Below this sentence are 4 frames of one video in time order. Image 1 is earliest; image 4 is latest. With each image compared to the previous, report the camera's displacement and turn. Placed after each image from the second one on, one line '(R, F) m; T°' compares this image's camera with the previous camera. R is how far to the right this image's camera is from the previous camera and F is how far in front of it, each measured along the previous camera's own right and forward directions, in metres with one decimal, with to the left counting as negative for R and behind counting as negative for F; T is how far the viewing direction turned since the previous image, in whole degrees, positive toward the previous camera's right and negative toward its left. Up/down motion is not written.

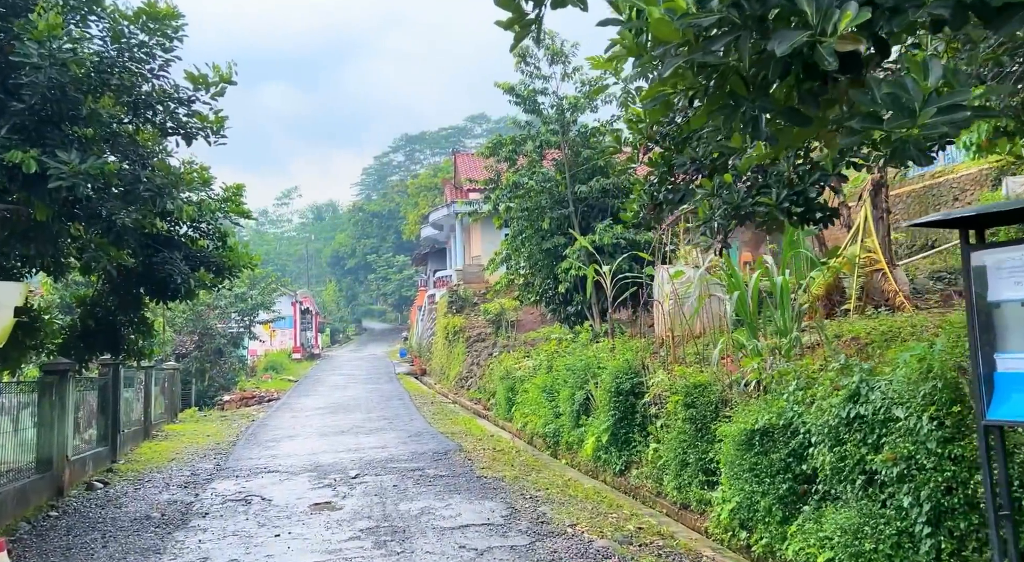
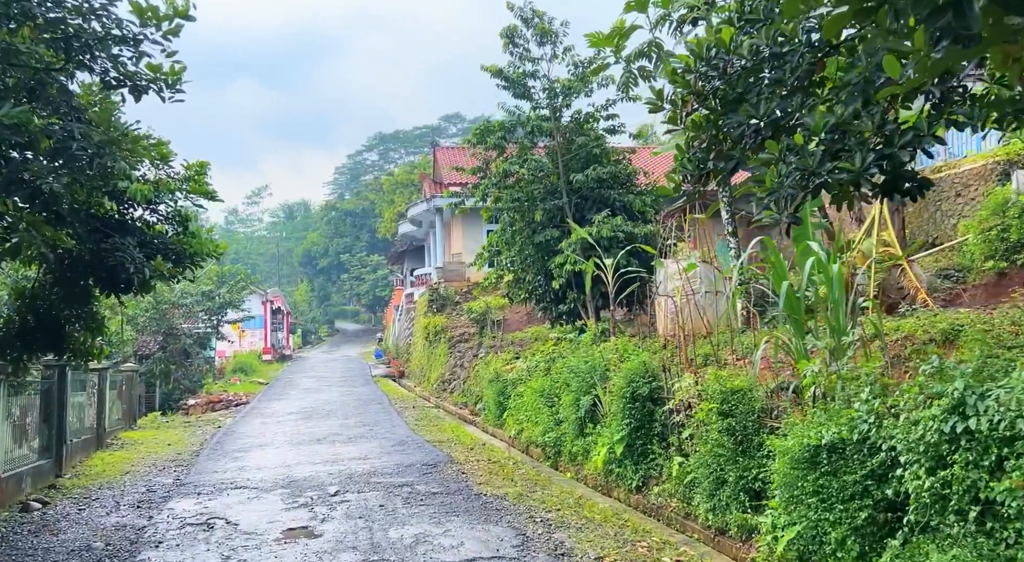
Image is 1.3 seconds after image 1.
(-0.3, +0.9) m; +2°
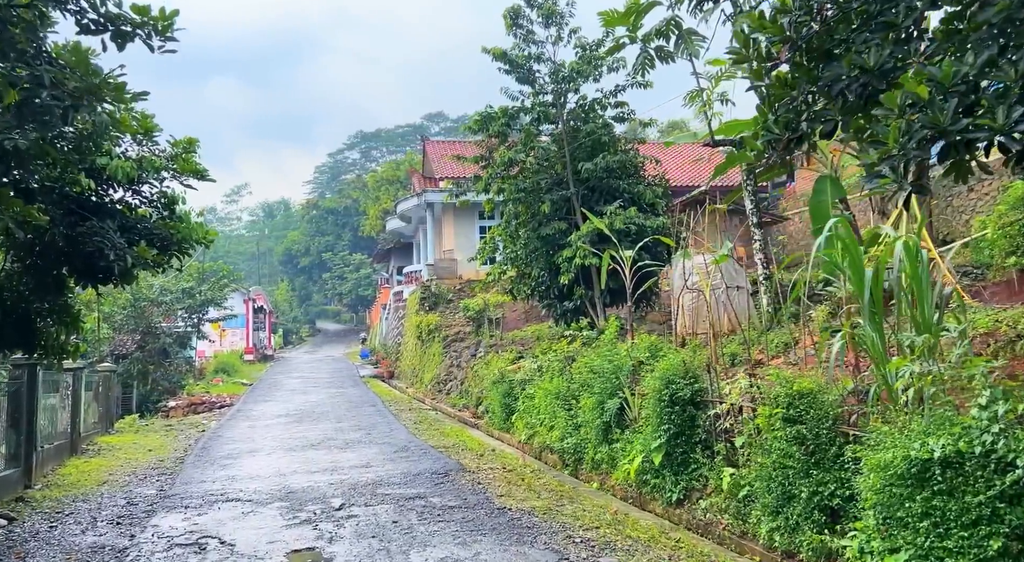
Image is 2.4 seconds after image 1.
(-0.4, +0.7) m; +1°
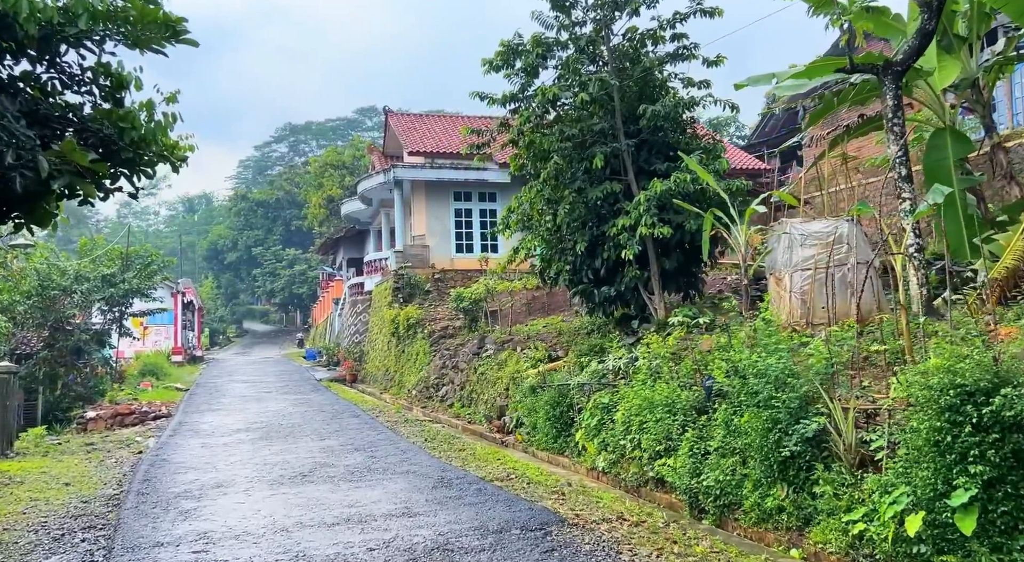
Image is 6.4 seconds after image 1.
(-1.3, +2.7) m; +5°
